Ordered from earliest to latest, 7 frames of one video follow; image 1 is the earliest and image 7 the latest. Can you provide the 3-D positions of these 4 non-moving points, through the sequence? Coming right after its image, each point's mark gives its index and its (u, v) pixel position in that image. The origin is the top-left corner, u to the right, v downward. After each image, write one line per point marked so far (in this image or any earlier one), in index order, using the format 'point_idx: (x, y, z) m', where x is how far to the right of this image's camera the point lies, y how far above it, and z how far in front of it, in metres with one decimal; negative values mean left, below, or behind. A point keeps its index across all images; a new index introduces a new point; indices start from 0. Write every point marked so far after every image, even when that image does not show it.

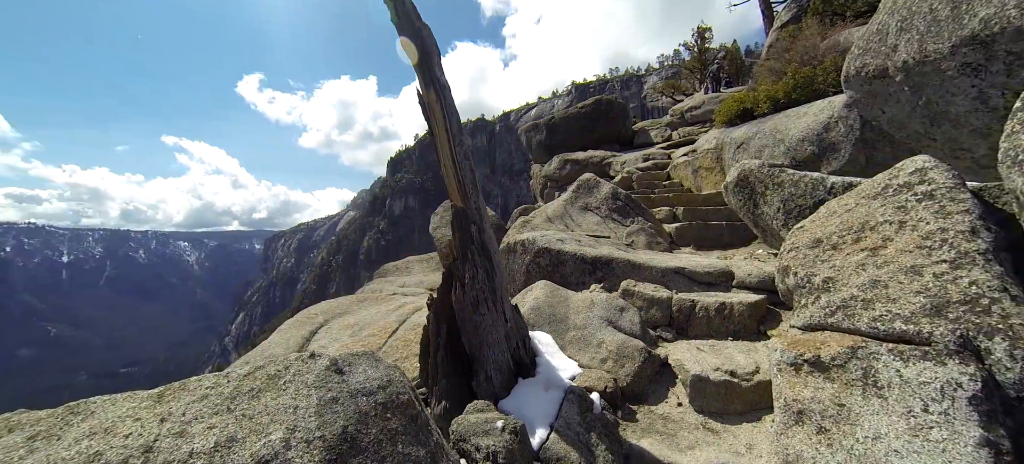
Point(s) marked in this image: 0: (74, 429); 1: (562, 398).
0: (-4.7, -2.1, +4.3) m
1: (+1.1, -3.8, +9.2) m
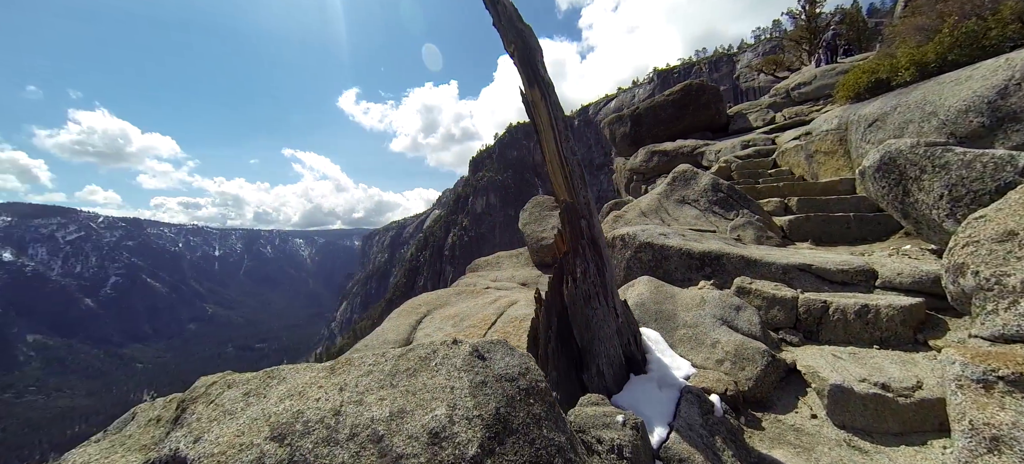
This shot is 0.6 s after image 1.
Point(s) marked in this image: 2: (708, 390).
0: (-3.1, -2.1, +5.3) m
1: (+3.6, -3.6, +8.8) m
2: (+4.6, -3.7, +9.3) m
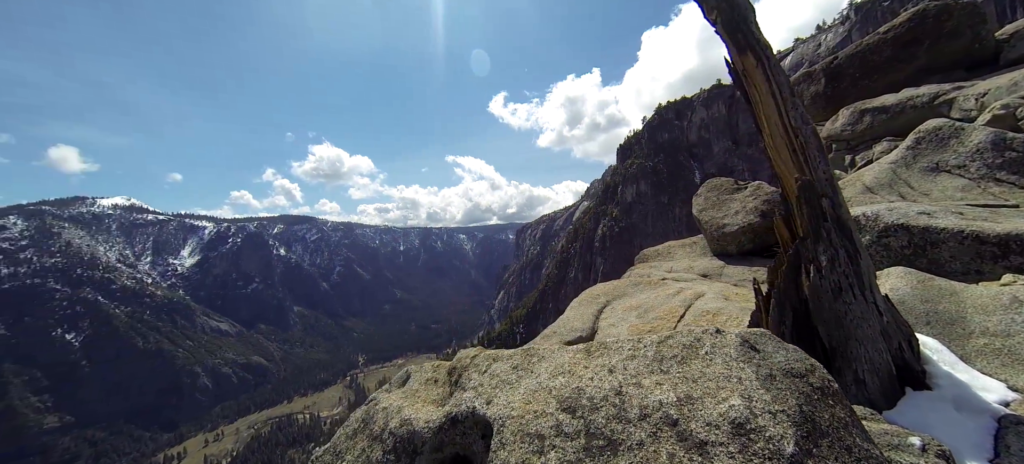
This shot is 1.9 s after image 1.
0: (+0.4, -2.0, +6.0) m
1: (+8.0, -3.2, +6.6) m
2: (+9.1, -3.2, +6.7) m
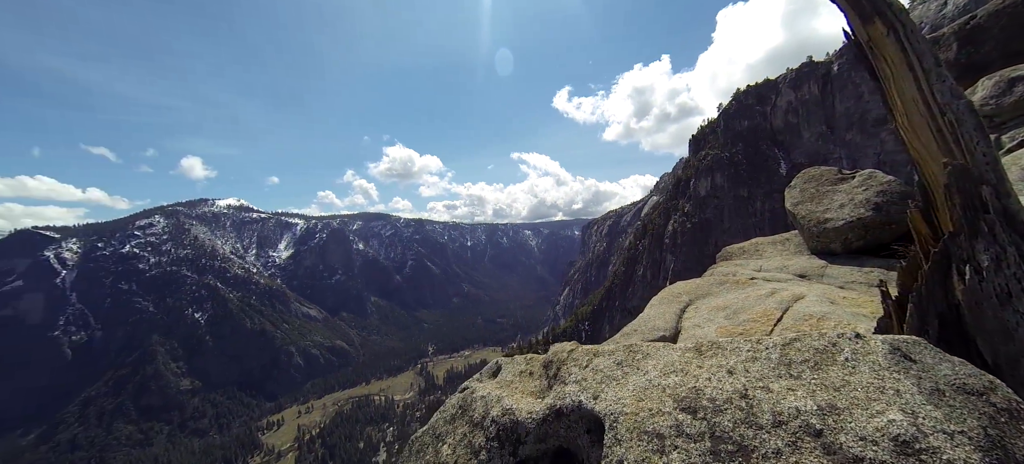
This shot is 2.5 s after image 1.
0: (+1.9, -1.9, +5.8) m
1: (+9.4, -3.1, +5.0) m
2: (+10.5, -3.1, +5.0) m
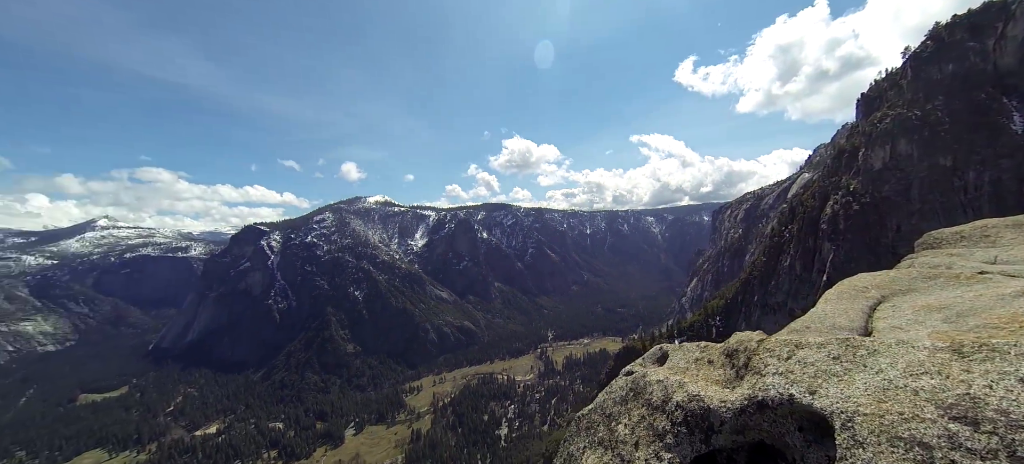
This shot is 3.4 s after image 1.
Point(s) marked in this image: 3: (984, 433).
0: (+4.3, -1.6, +4.9) m
1: (+11.2, -2.8, +1.8) m
2: (+12.3, -2.8, +1.4) m
3: (+3.9, -1.8, +3.5) m
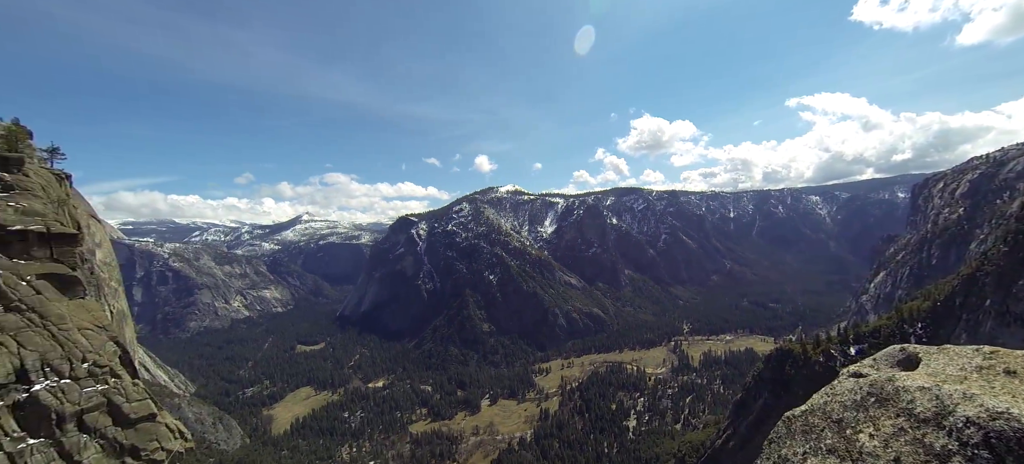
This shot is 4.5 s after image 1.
0: (+6.4, -1.3, +3.3) m
1: (+12.1, -2.7, -1.7) m
2: (+12.9, -2.7, -2.4) m
3: (+5.6, -1.6, +2.1) m
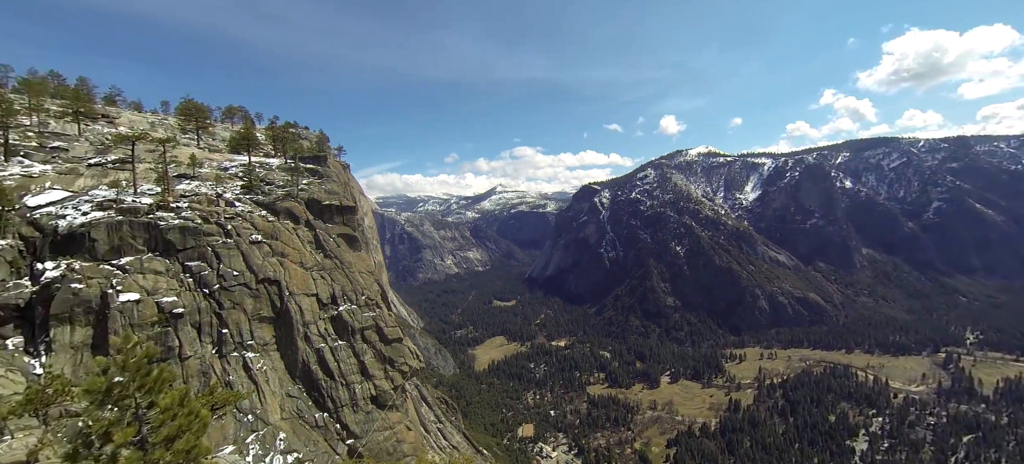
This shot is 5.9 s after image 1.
0: (+7.1, -1.3, +1.8) m
1: (+10.1, -3.2, -5.1) m
2: (+10.6, -3.3, -6.1) m
3: (+5.9, -1.7, +1.0) m
